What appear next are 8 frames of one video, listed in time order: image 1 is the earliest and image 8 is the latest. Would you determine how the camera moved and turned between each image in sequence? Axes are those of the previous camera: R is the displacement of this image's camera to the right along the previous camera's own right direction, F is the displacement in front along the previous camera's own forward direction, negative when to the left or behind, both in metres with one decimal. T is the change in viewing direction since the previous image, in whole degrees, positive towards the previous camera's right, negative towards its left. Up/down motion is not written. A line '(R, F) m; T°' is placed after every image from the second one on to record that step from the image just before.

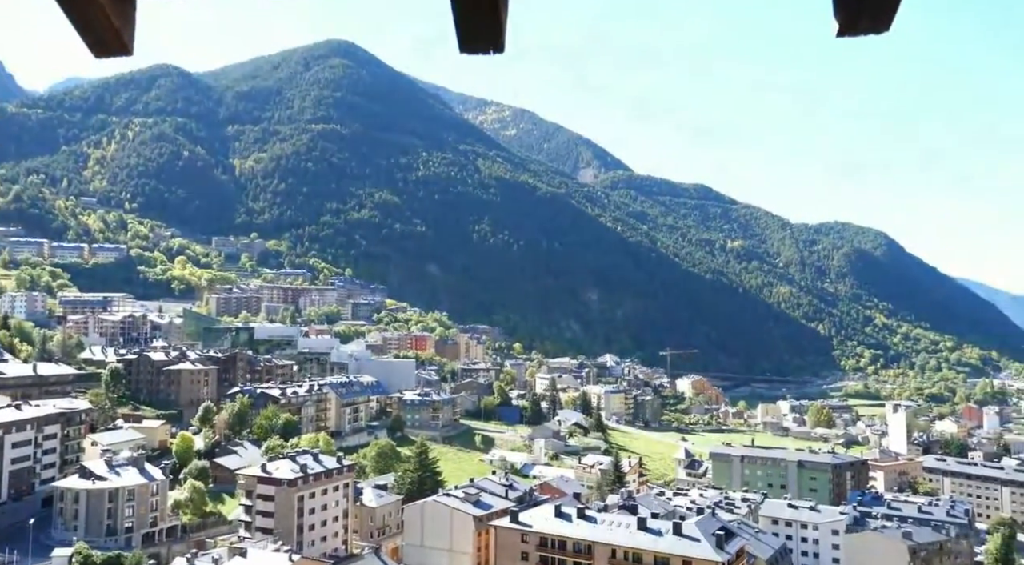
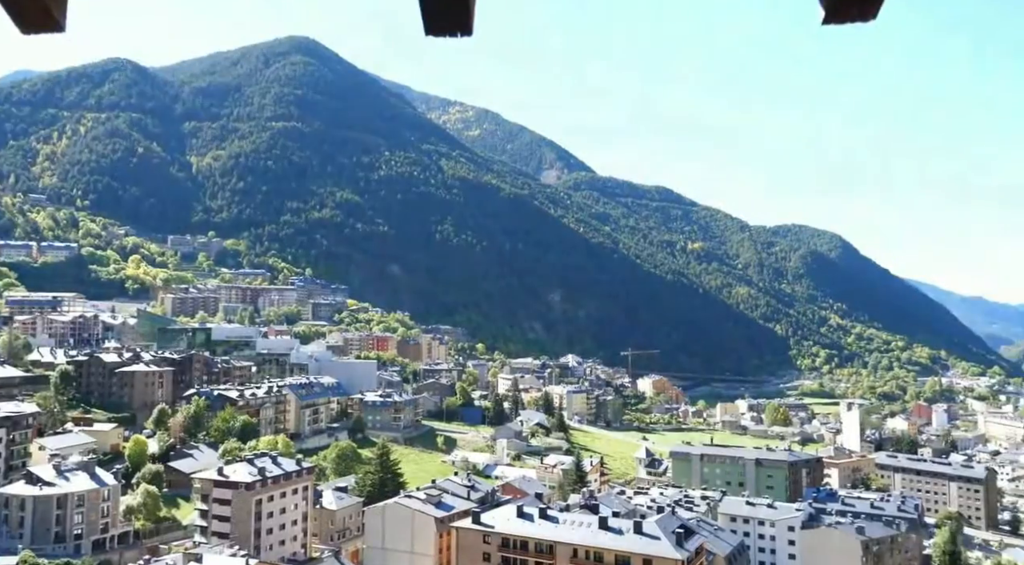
(0.0, +0.3) m; +2°
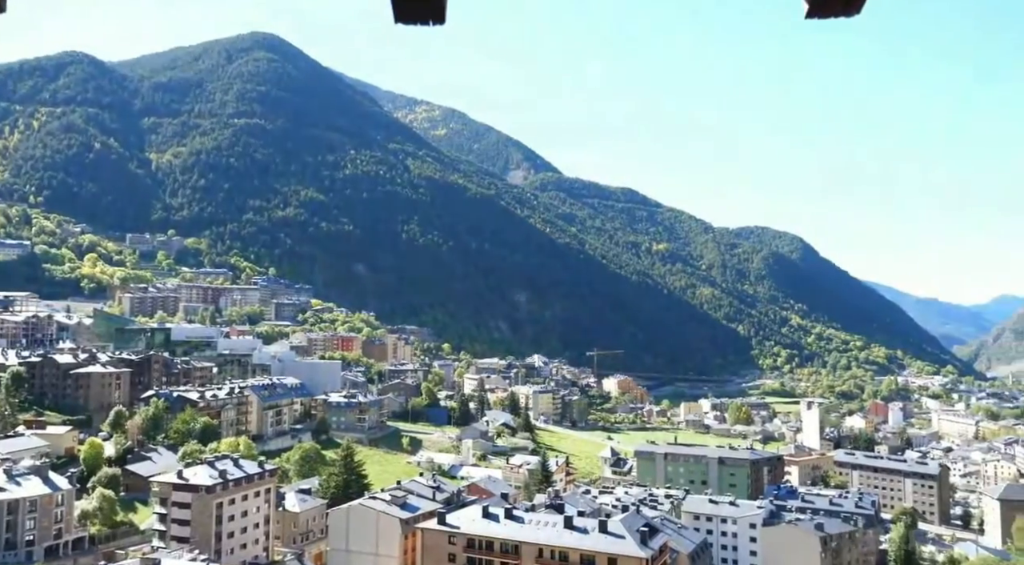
(0.0, +0.3) m; +2°
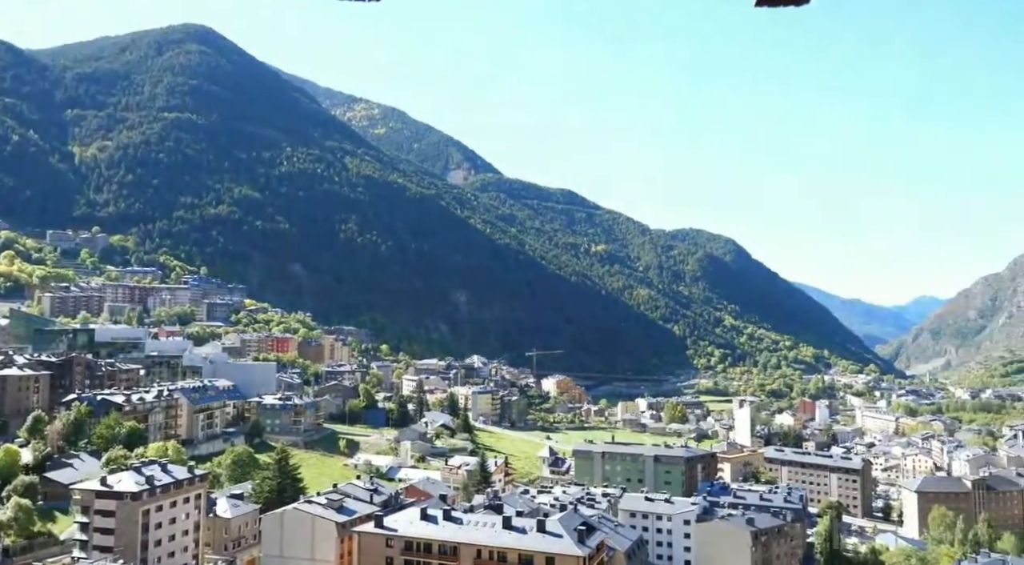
(0.0, +0.6) m; +4°
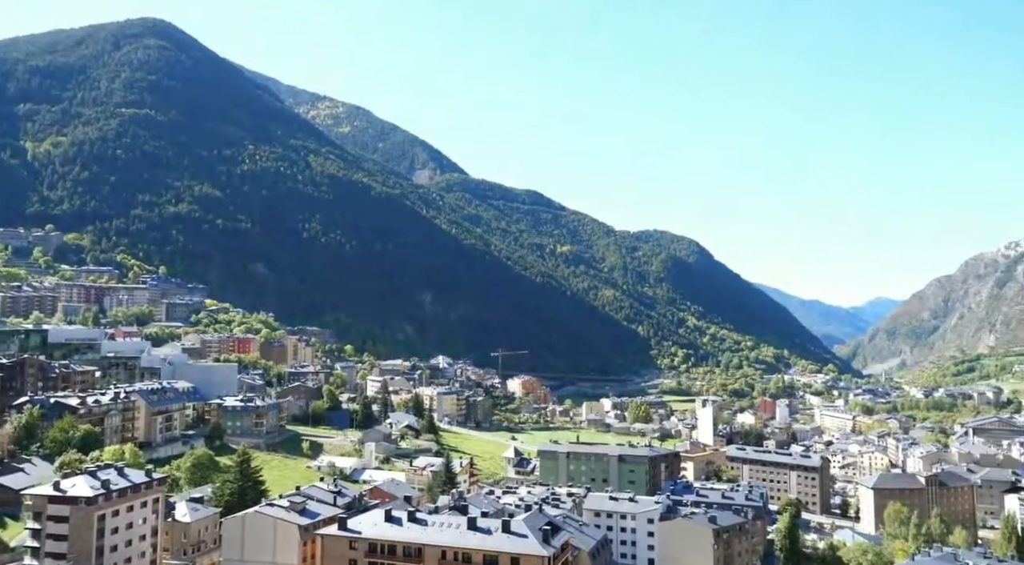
(+0.2, -0.3) m; +2°
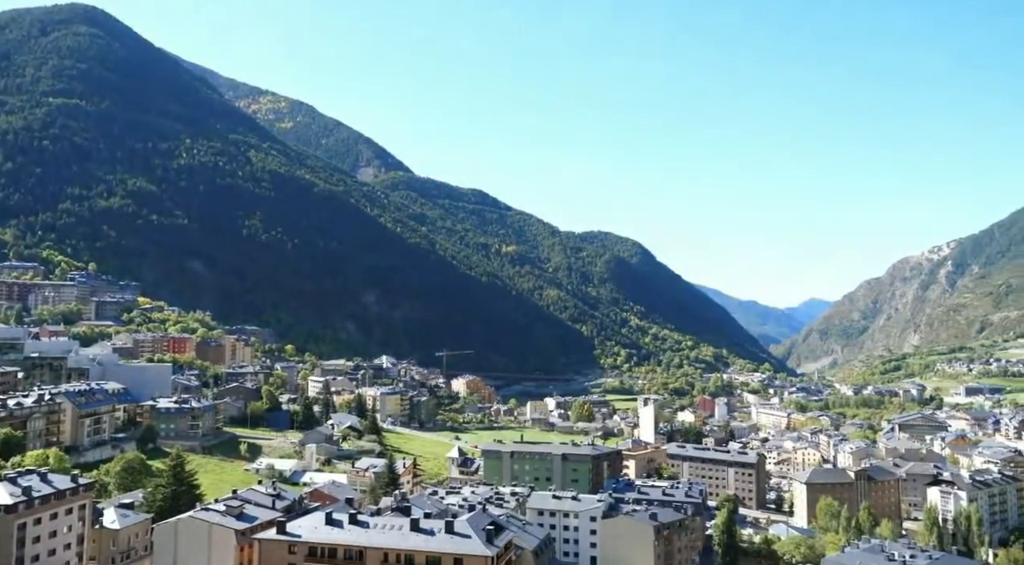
(+0.7, -0.9) m; +3°
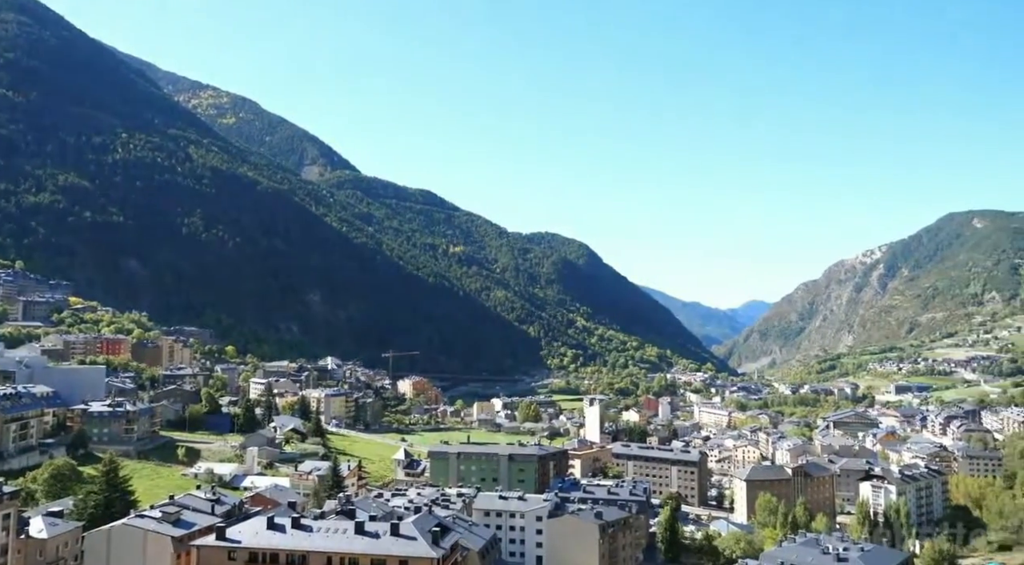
(-0.4, -2.5) m; +3°
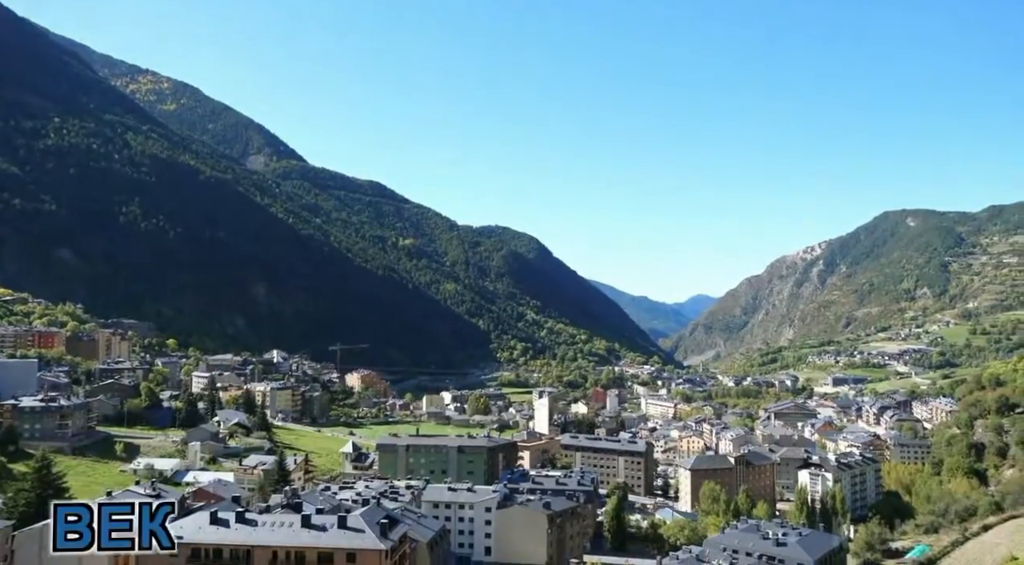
(-0.2, -2.1) m; +3°
